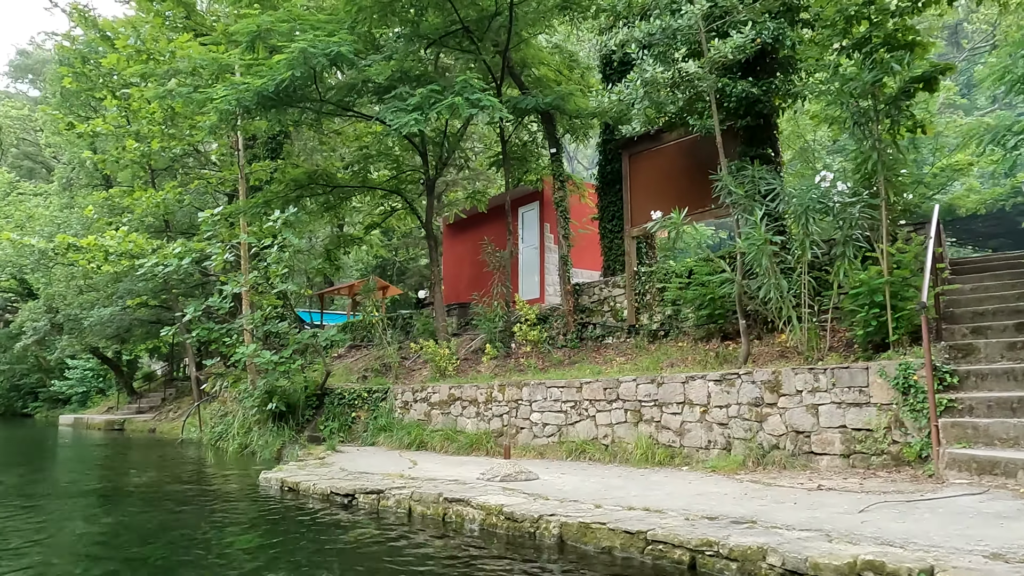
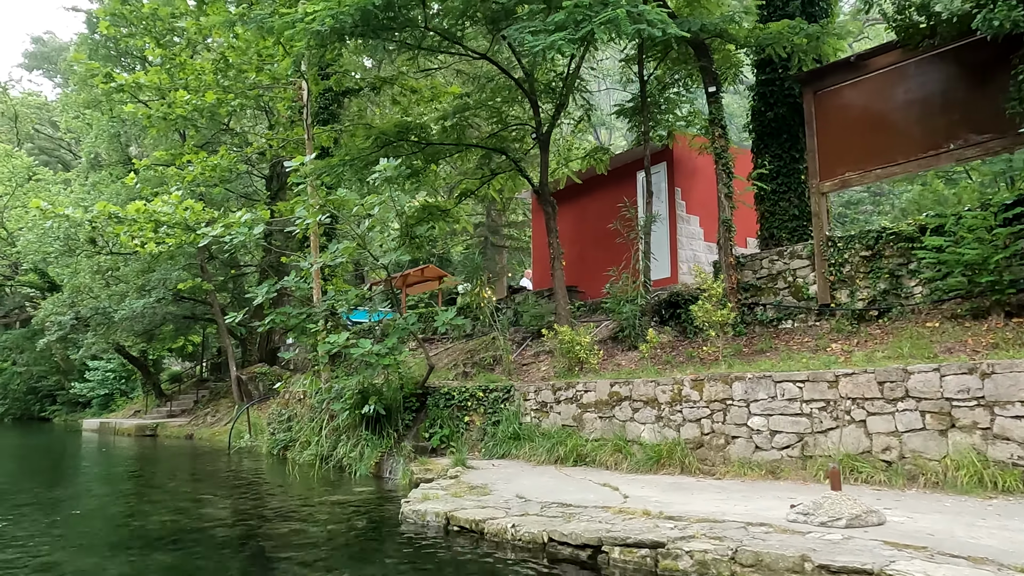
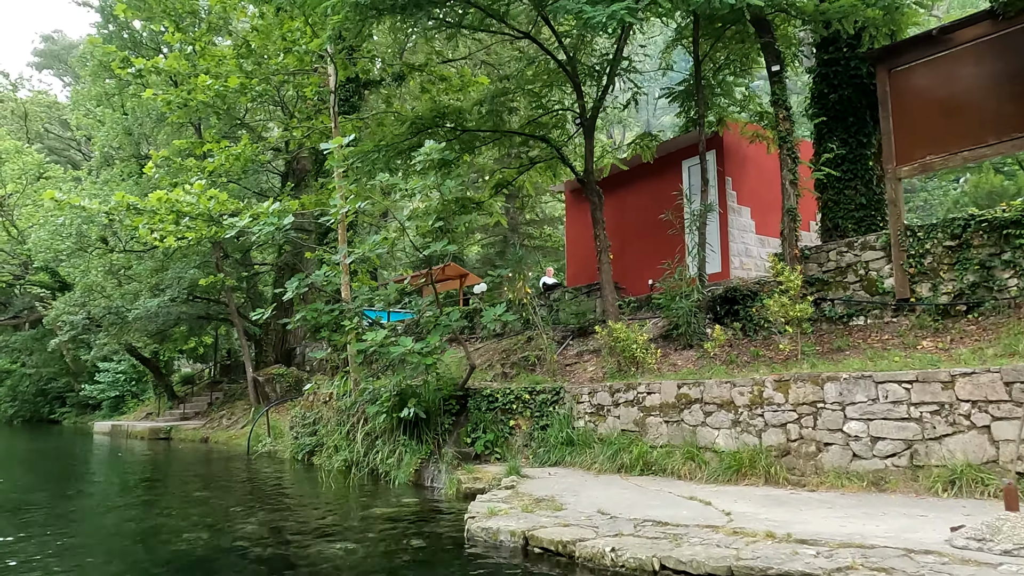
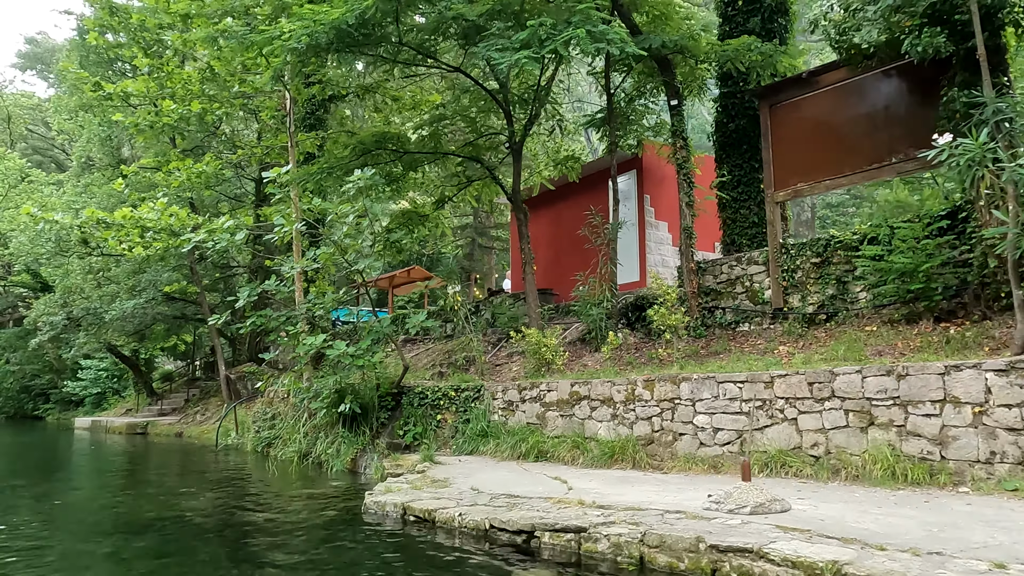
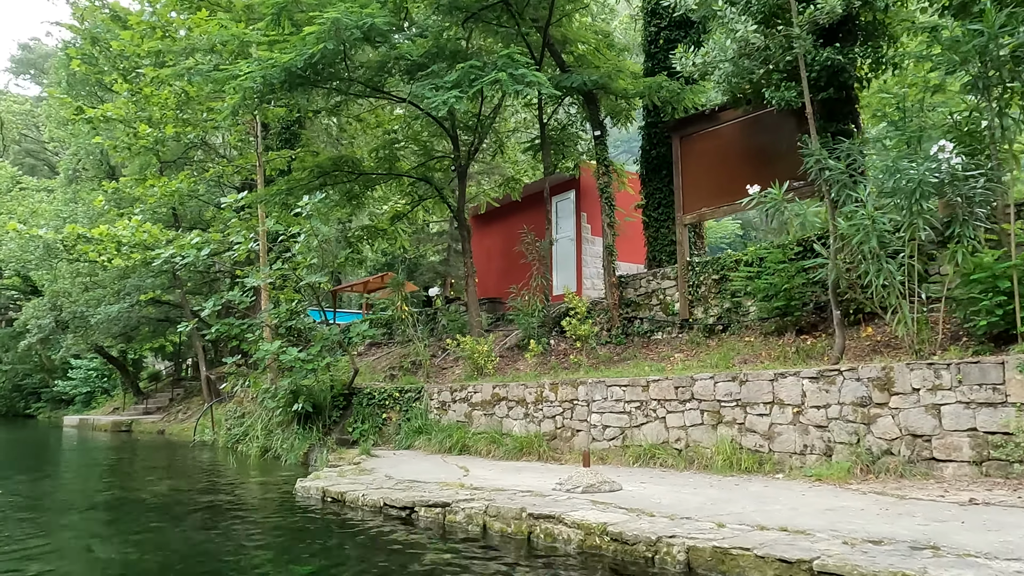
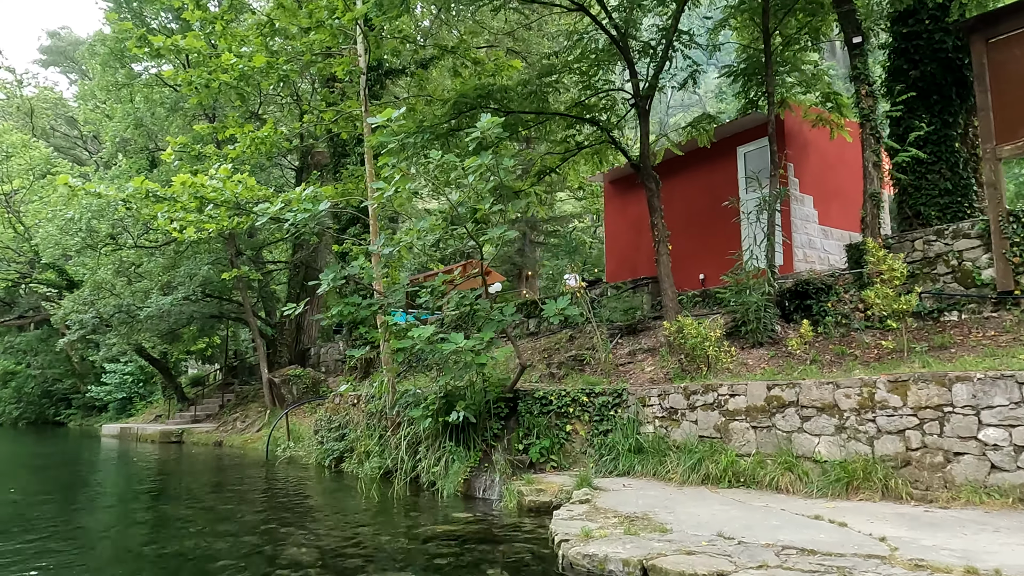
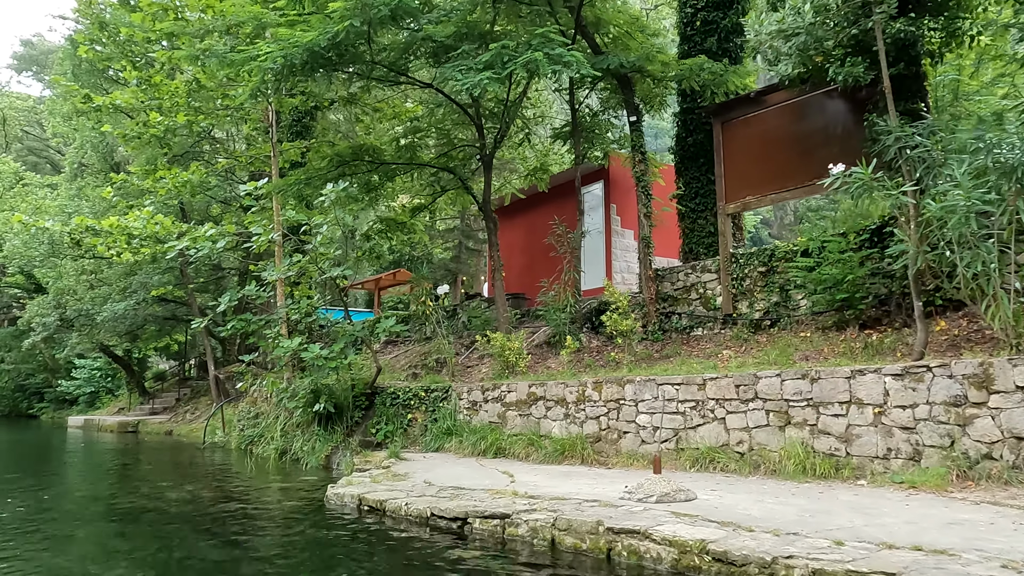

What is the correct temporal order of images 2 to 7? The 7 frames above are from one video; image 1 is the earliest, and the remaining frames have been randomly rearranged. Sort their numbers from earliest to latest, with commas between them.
5, 7, 4, 2, 3, 6
